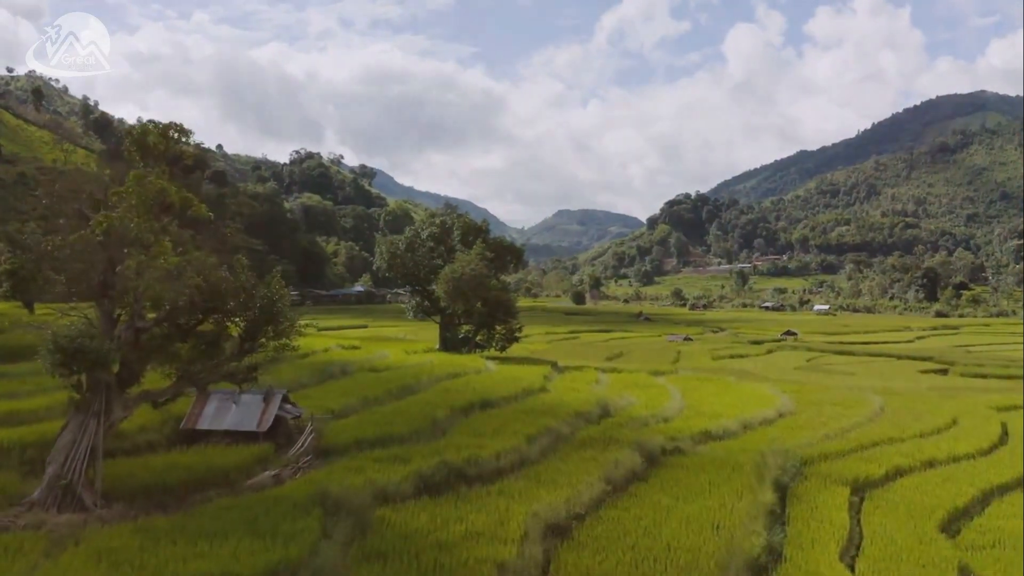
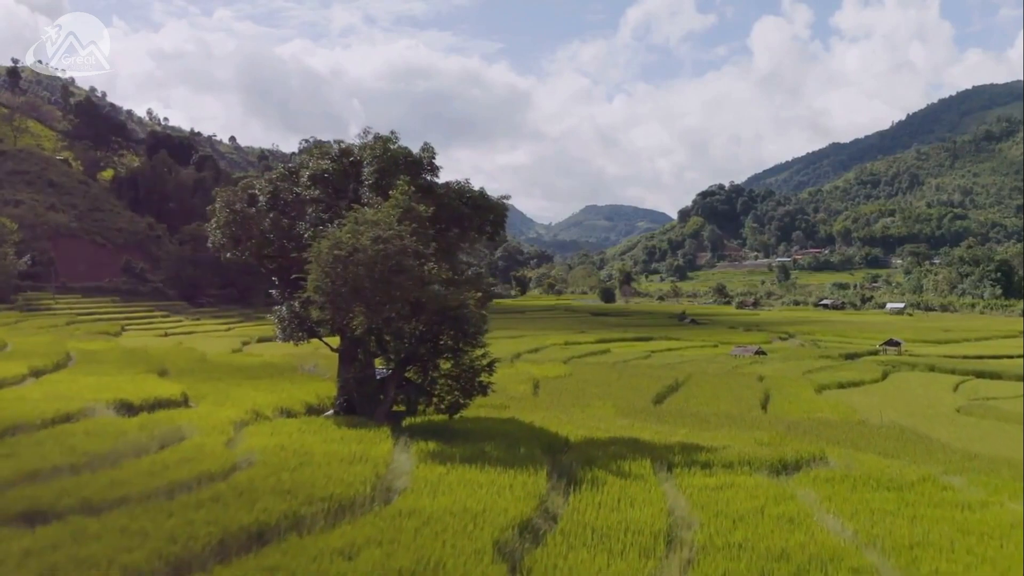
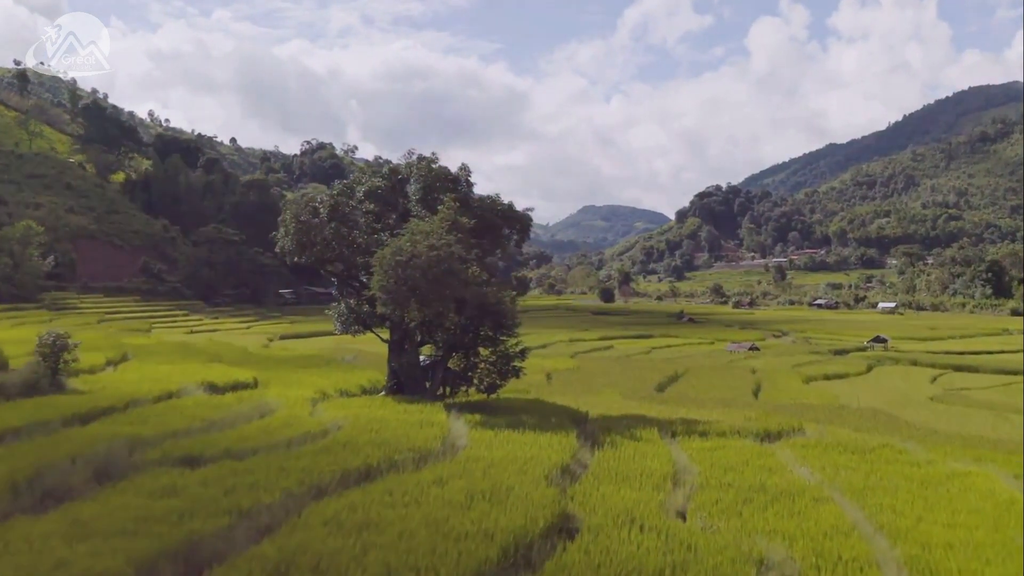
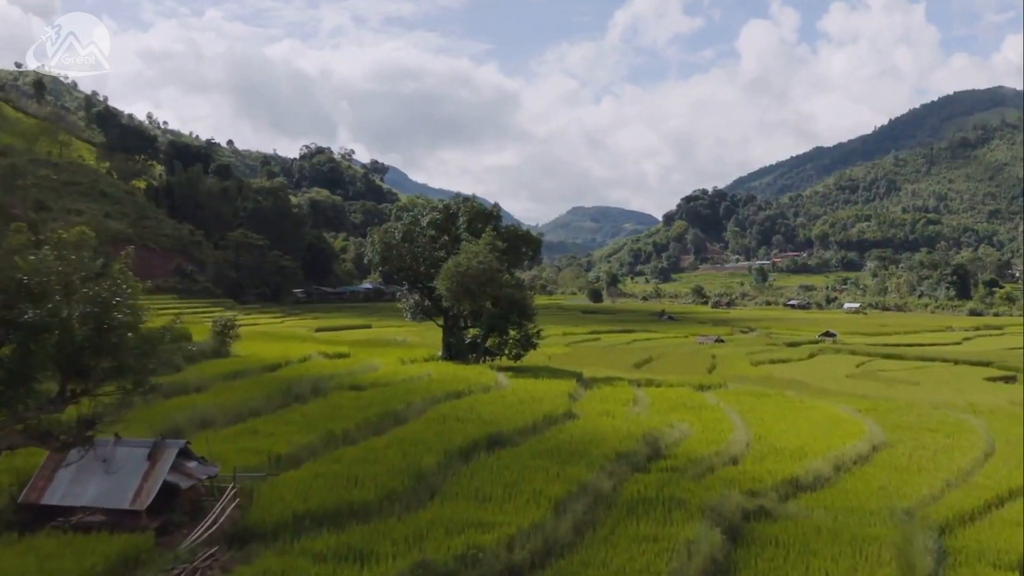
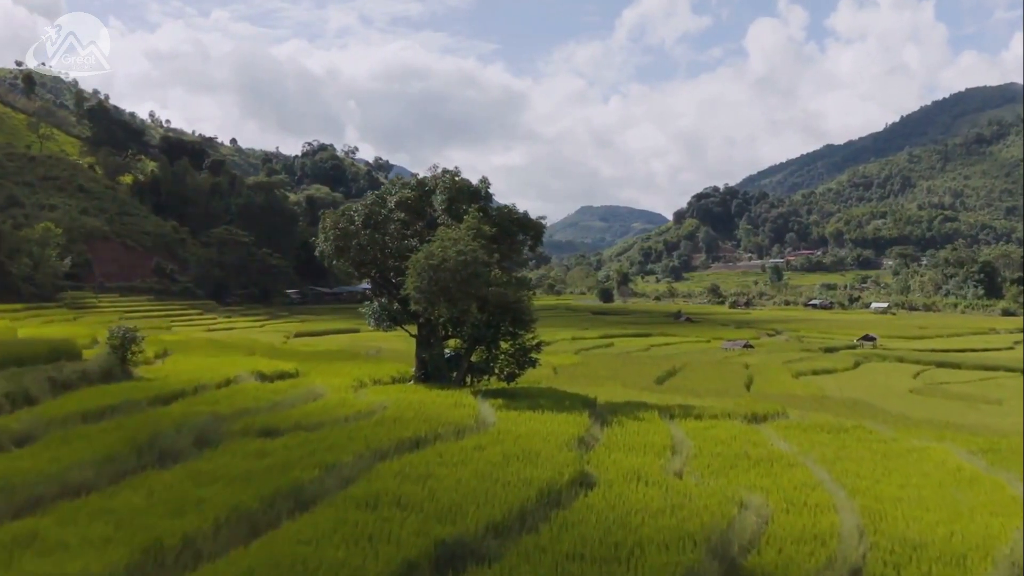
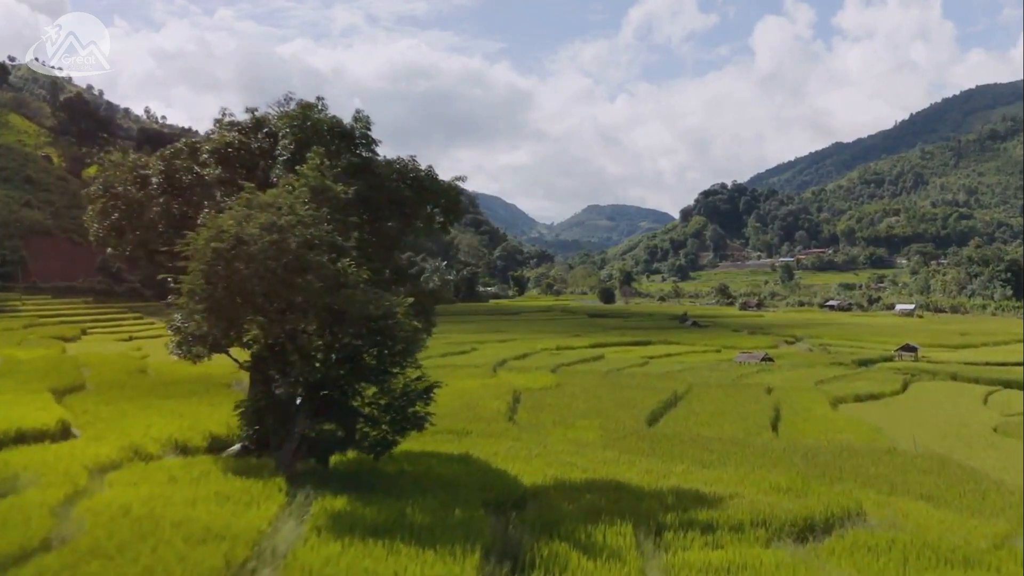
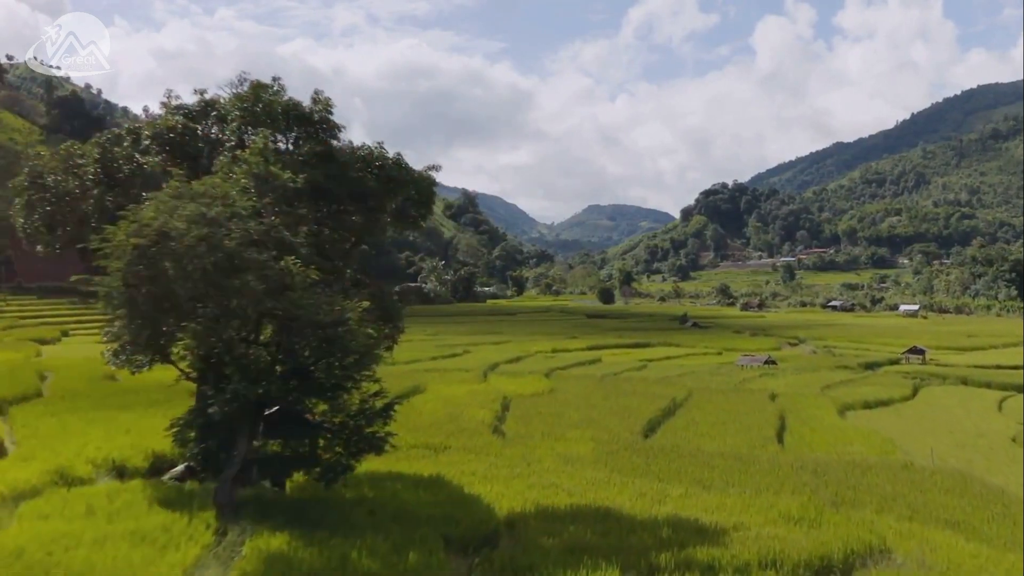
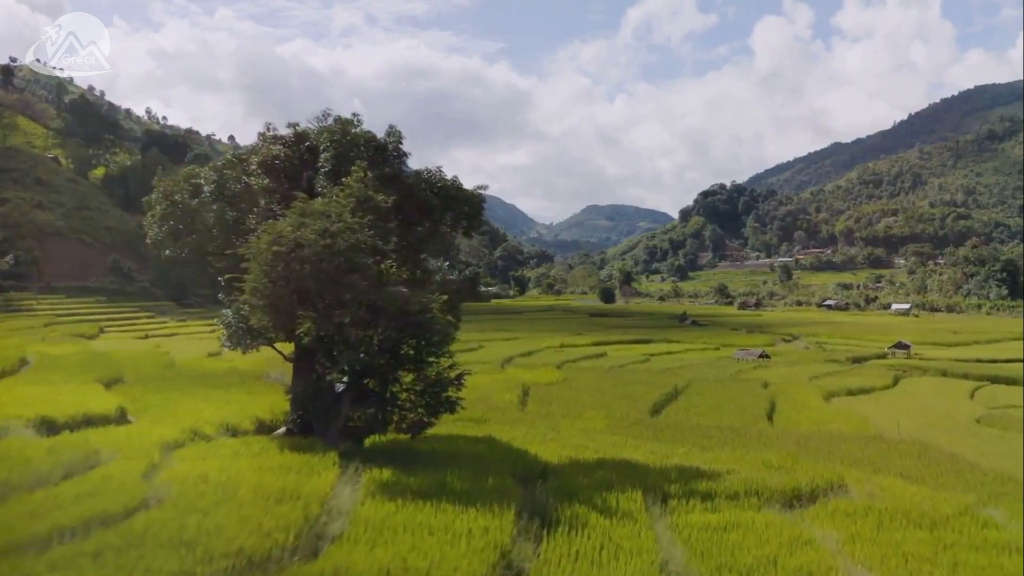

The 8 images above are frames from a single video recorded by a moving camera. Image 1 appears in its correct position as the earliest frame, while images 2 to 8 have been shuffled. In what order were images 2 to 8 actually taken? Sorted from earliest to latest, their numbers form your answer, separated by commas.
4, 5, 3, 2, 8, 6, 7
